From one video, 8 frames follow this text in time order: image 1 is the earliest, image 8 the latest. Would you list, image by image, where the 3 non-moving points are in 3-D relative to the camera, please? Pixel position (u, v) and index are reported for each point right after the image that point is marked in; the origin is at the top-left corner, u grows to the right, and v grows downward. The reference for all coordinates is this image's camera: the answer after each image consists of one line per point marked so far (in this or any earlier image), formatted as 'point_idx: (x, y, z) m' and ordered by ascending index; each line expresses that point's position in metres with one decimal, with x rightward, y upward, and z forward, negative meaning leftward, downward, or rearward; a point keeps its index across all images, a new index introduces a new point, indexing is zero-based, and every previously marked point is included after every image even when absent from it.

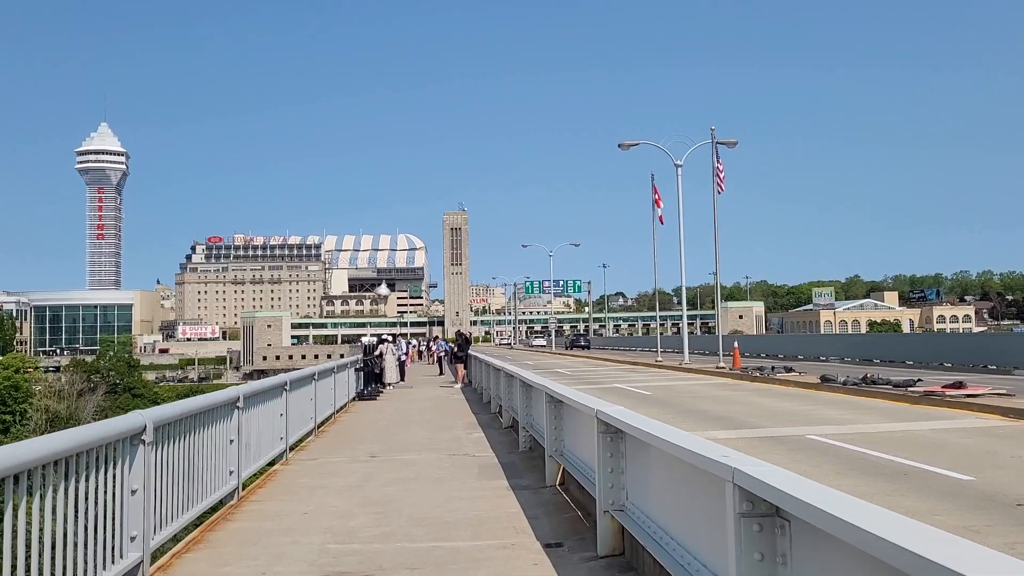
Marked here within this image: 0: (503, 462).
0: (-0.1, -2.4, +12.1) m
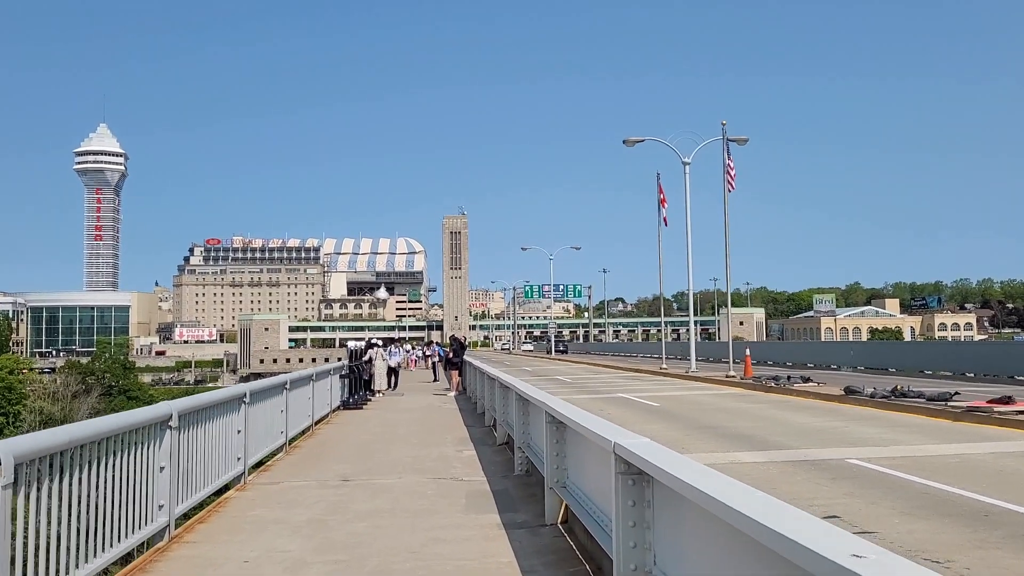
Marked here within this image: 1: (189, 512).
0: (-0.2, -2.4, +10.4) m
1: (-3.2, -2.2, +8.7) m
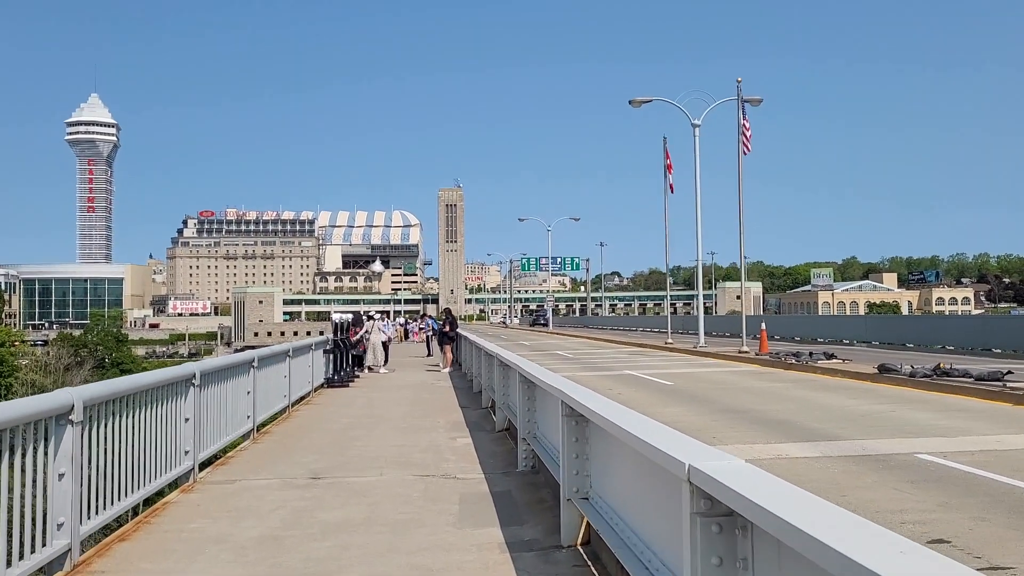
0: (-0.2, -2.0, +8.5) m
1: (-3.2, -1.9, +6.9) m
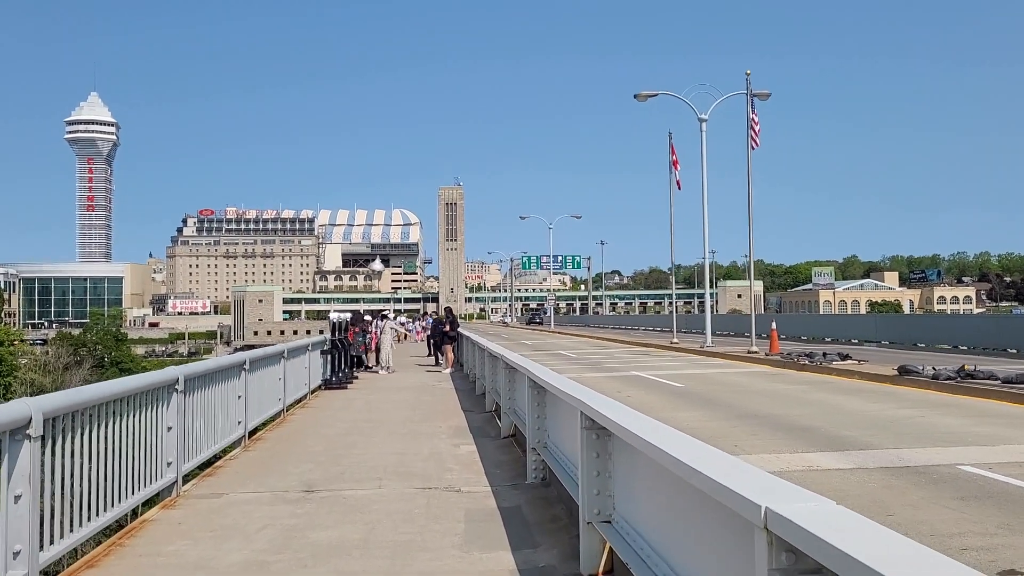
0: (-0.1, -2.0, +7.9) m
1: (-3.1, -1.9, +6.2) m
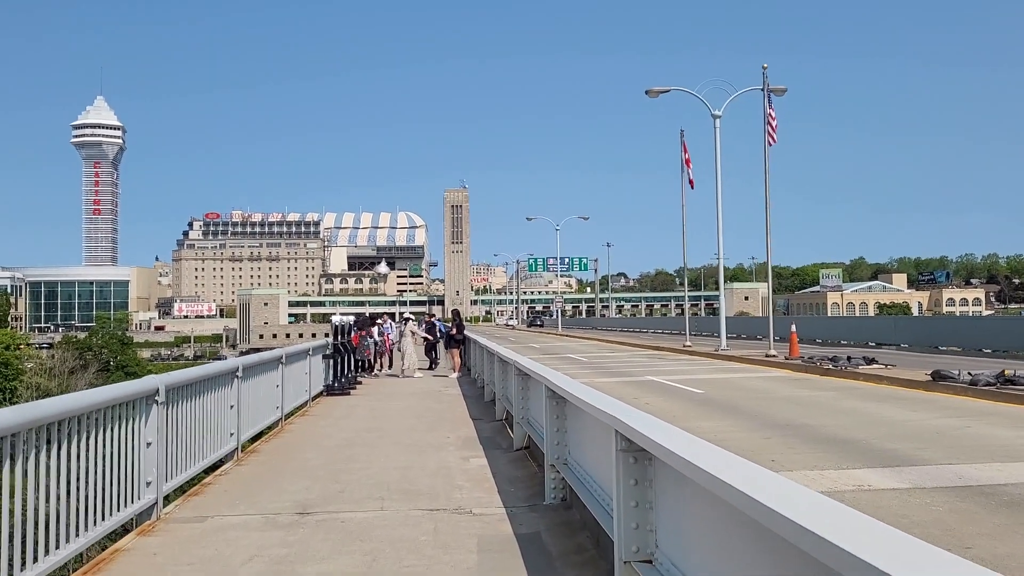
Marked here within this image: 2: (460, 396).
0: (+0.1, -2.0, +7.0) m
1: (-3.0, -1.9, +5.4) m
2: (-1.1, -2.3, +18.8) m
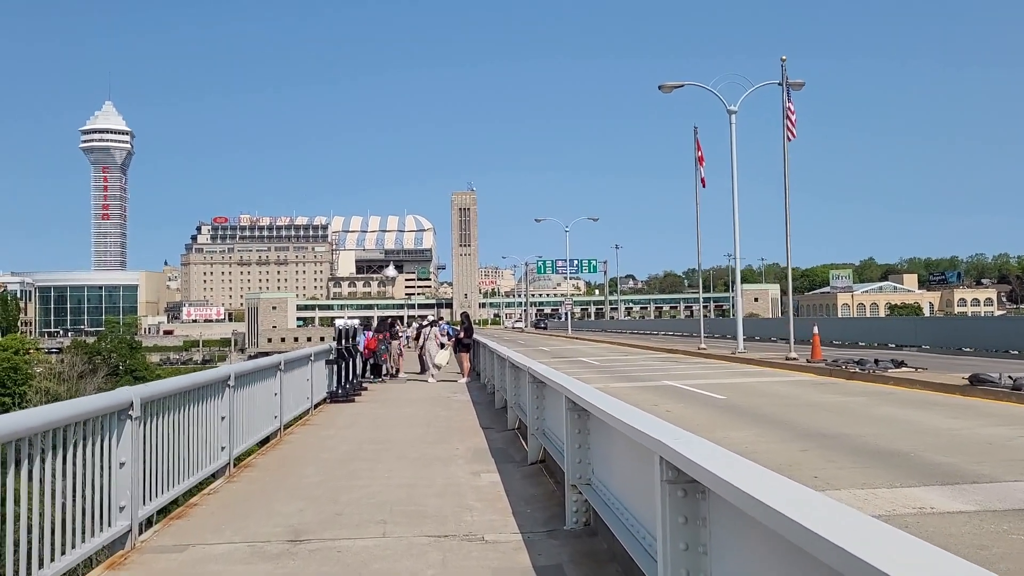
0: (+0.2, -2.0, +6.1) m
1: (-2.9, -1.9, +4.5) m
2: (-0.9, -2.4, +18.0) m
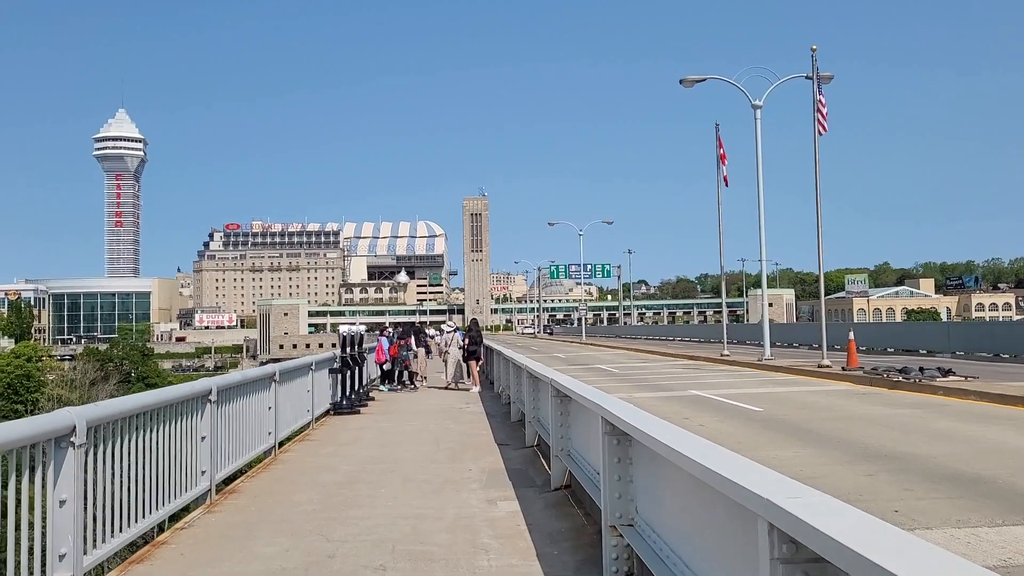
0: (+0.4, -1.9, +4.9) m
1: (-2.7, -1.8, +3.3) m
2: (-0.5, -2.4, +16.7) m
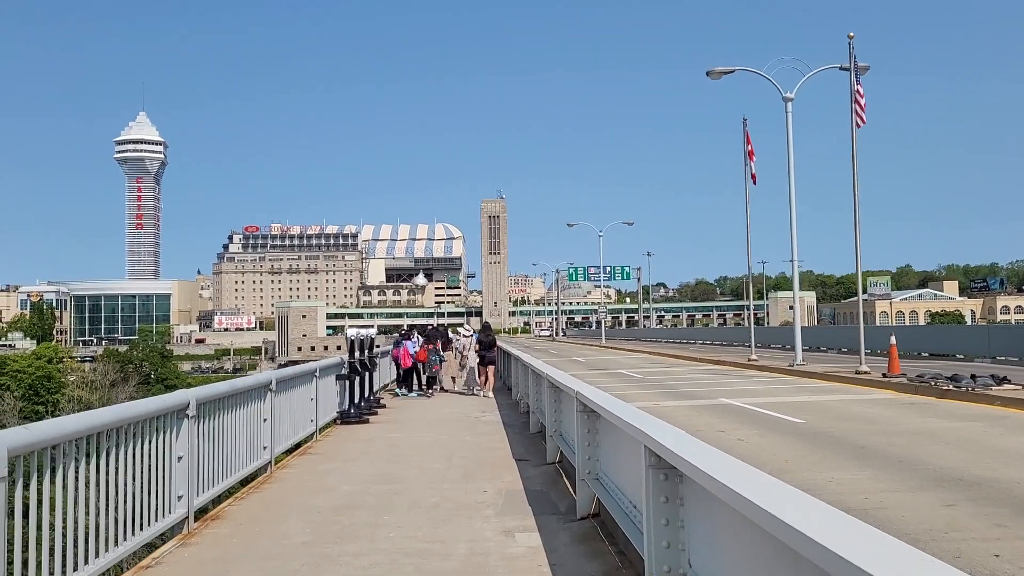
0: (+0.5, -1.9, +3.7) m
1: (-2.6, -1.8, +2.2) m
2: (-0.2, -2.5, +15.6) m
